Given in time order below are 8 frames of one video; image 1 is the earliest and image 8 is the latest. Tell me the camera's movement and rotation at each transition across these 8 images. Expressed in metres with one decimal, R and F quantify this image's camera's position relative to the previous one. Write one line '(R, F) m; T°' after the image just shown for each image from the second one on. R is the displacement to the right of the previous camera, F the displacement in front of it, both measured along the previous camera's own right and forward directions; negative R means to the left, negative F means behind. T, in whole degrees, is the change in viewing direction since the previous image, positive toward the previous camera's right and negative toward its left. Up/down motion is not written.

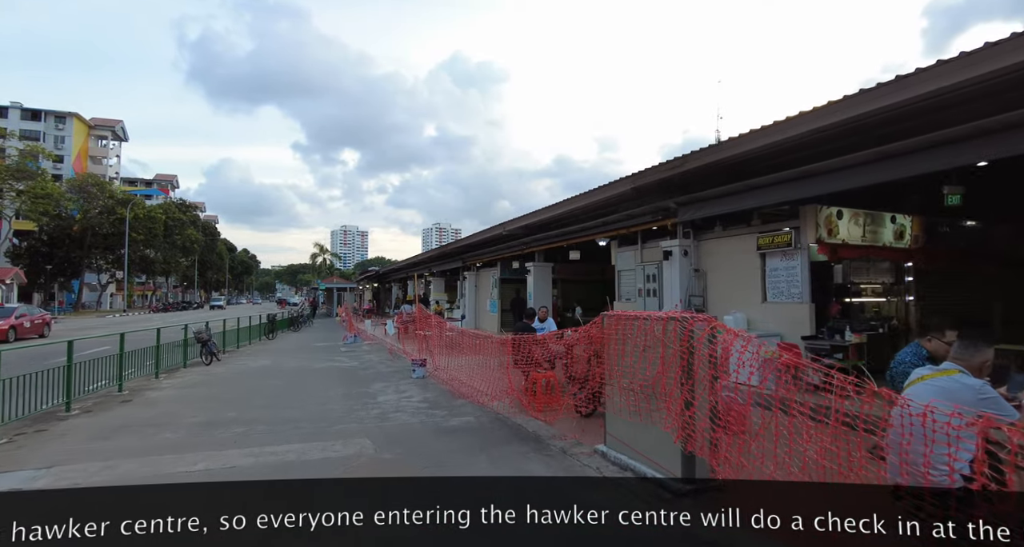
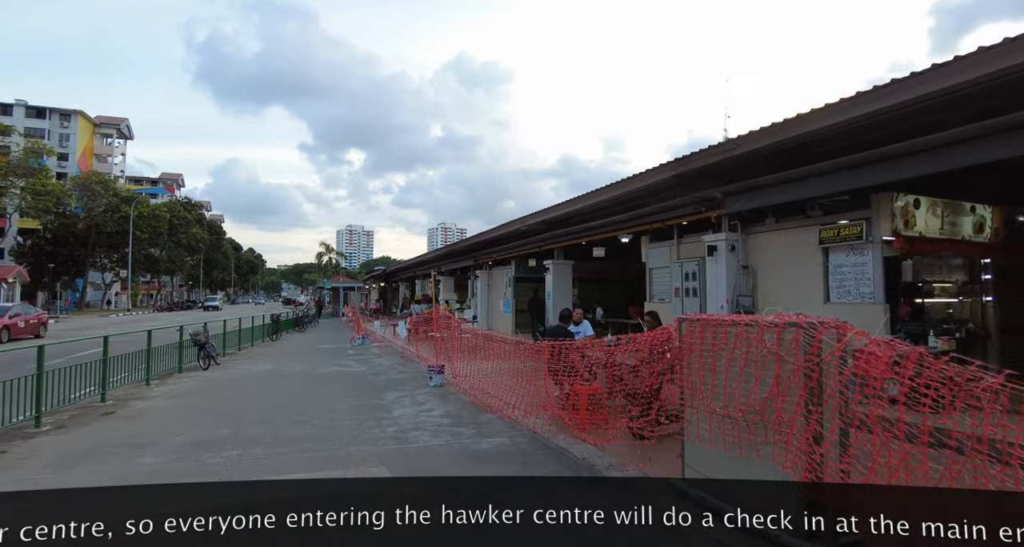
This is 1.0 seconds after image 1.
(-0.4, +0.9) m; -1°
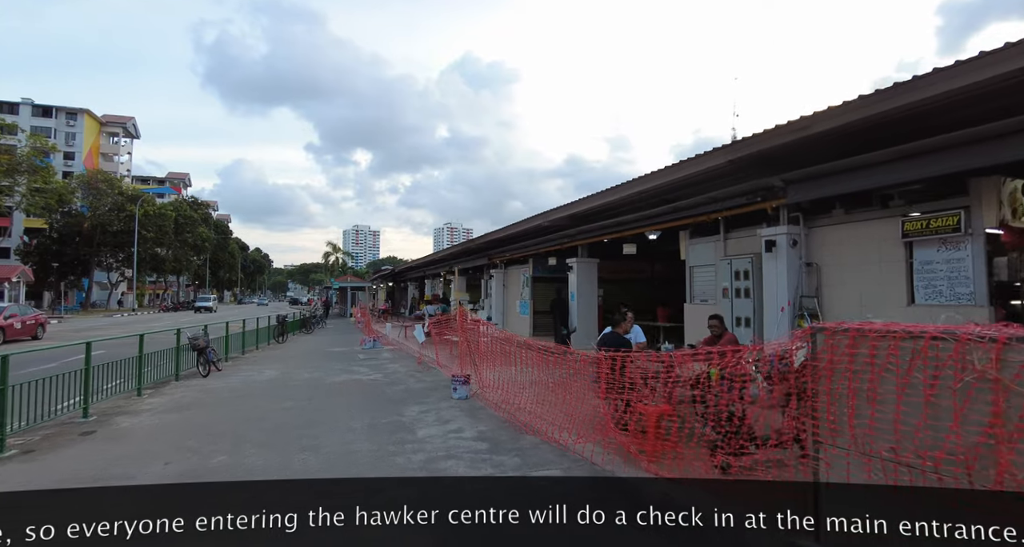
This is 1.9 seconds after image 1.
(-0.4, +0.9) m; -1°
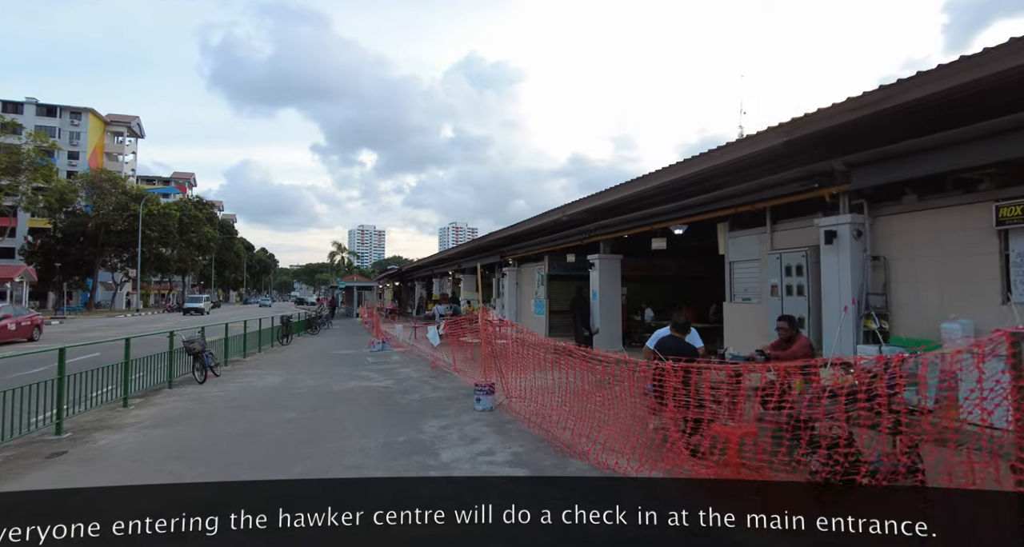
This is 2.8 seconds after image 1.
(-0.3, +0.8) m; -1°
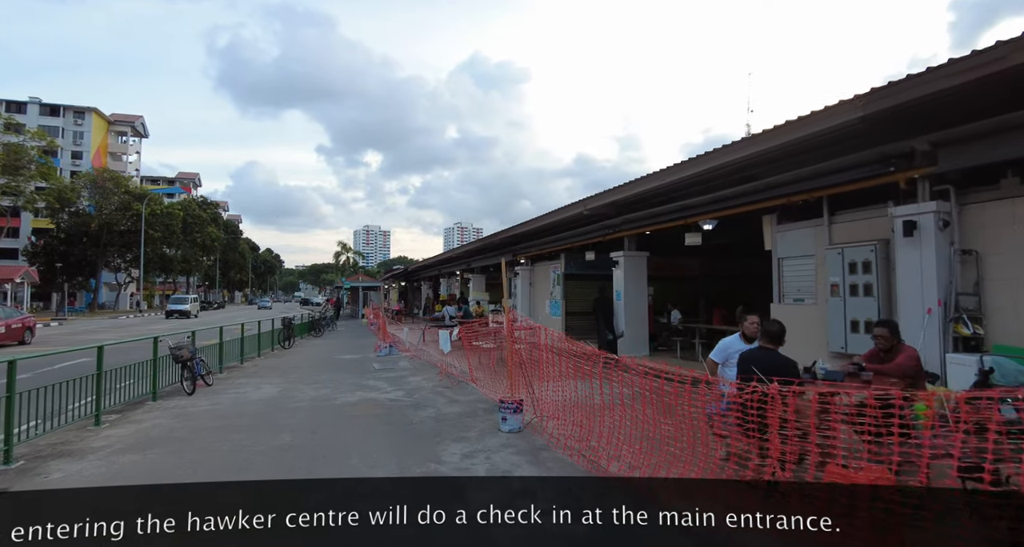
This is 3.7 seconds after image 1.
(-0.3, +0.9) m; -1°
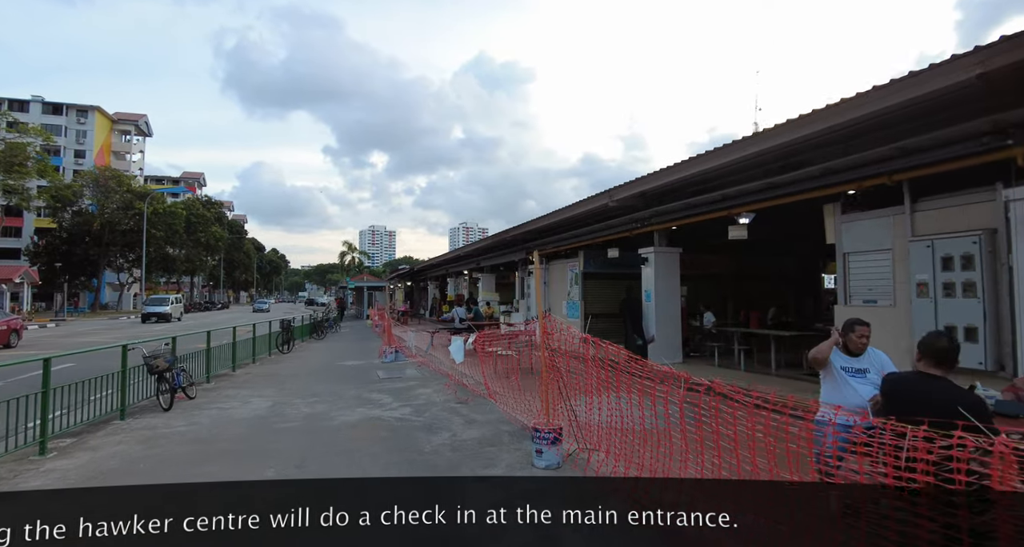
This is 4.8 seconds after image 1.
(-0.3, +1.0) m; -1°
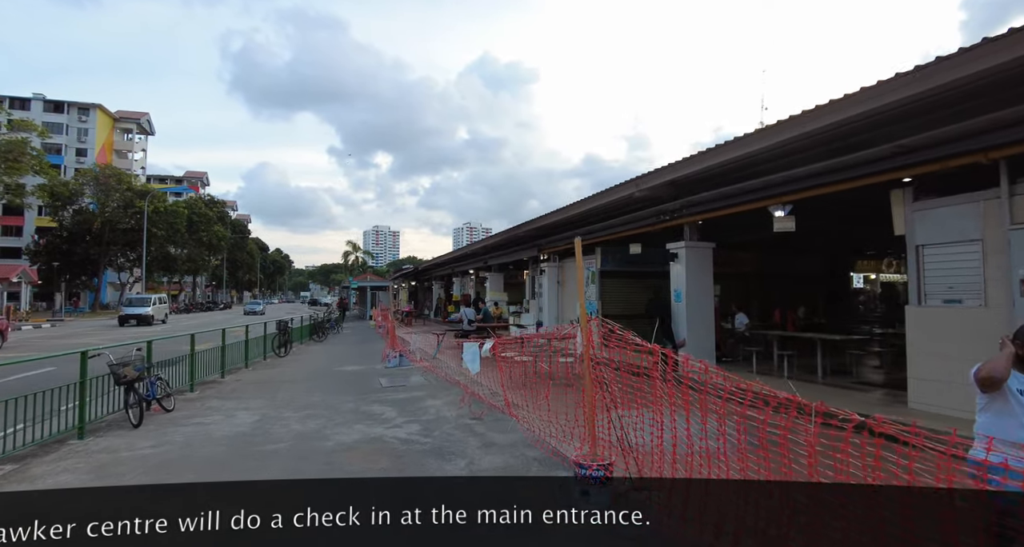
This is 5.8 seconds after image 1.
(-0.2, +0.9) m; 0°
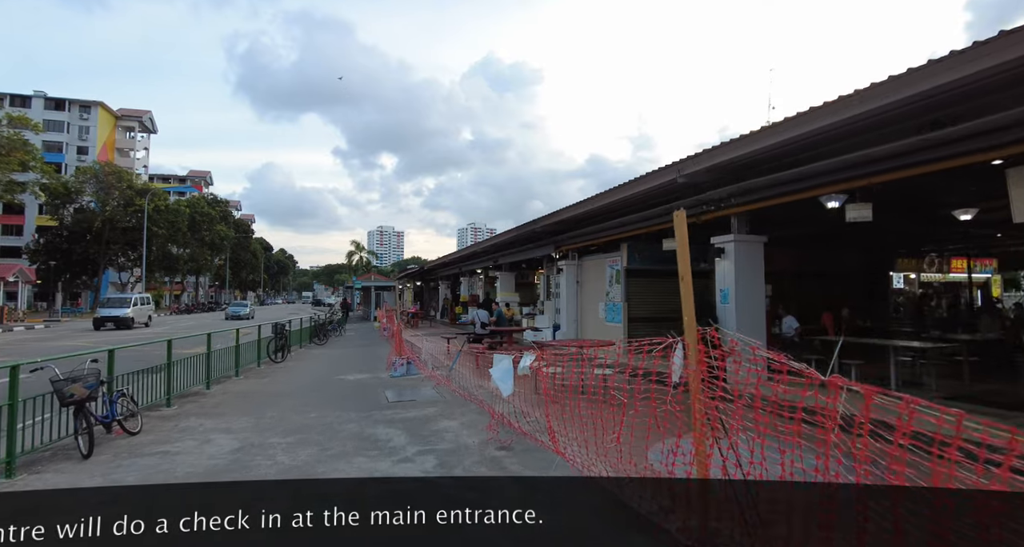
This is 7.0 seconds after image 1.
(-0.3, +1.1) m; -1°
